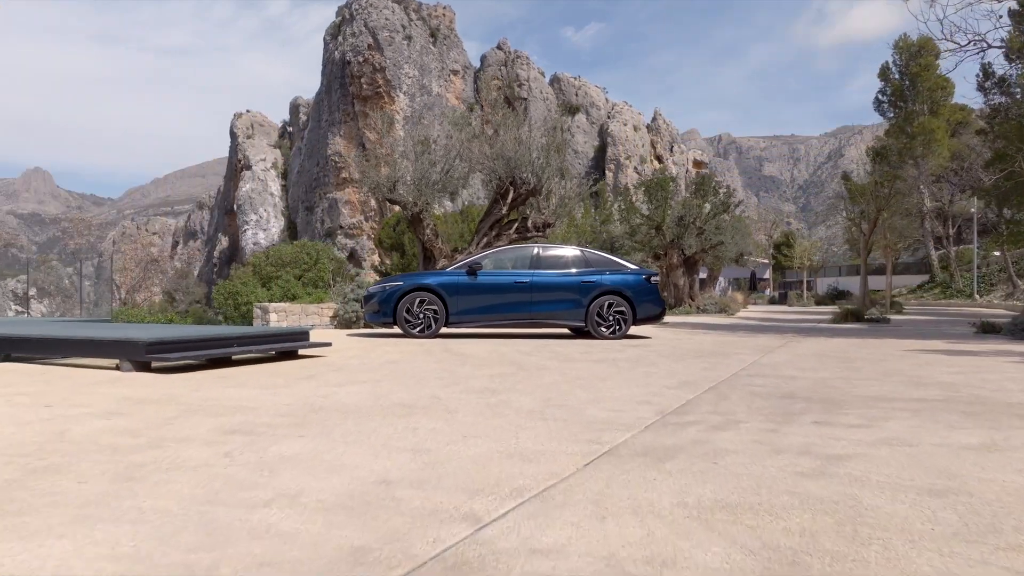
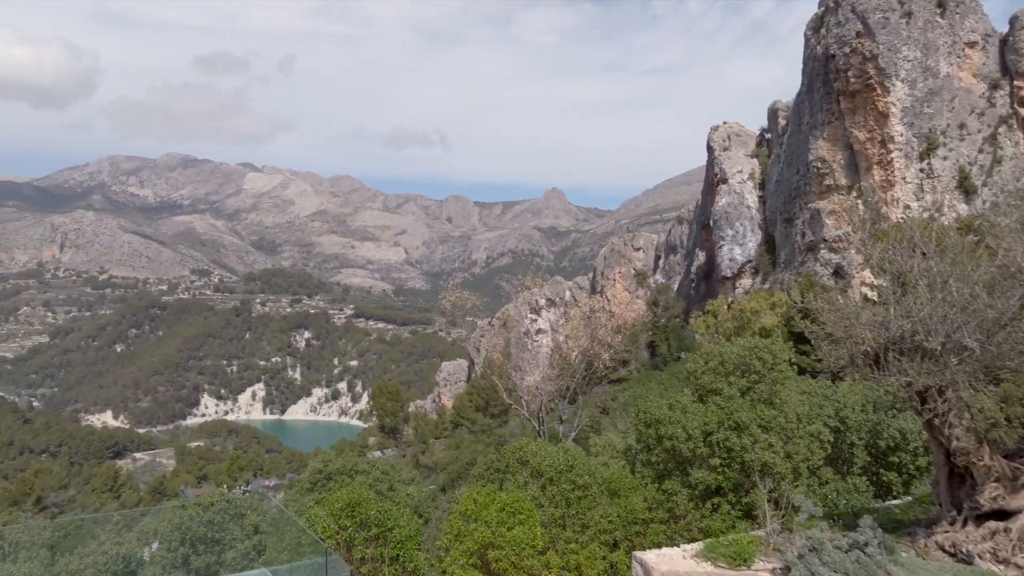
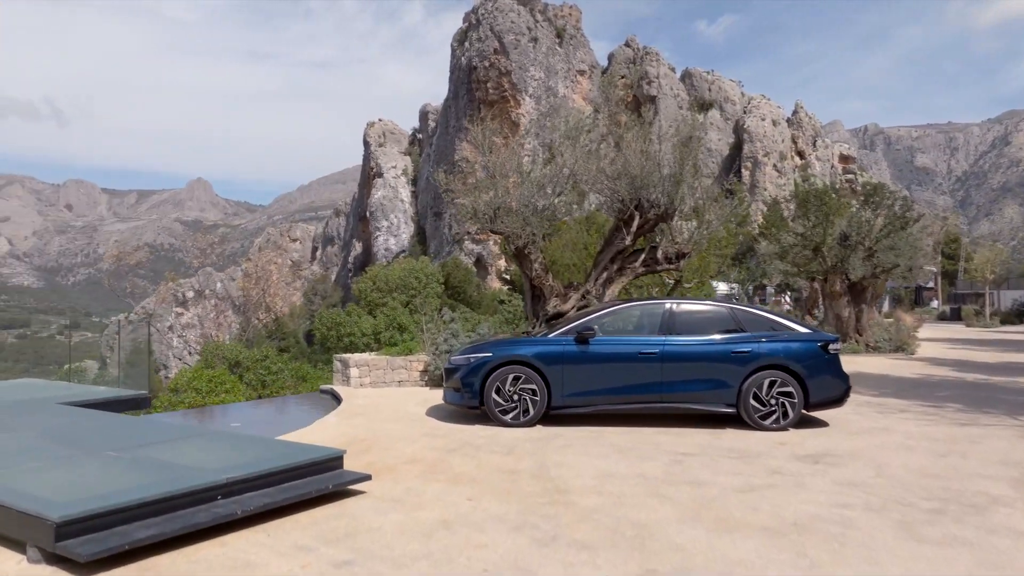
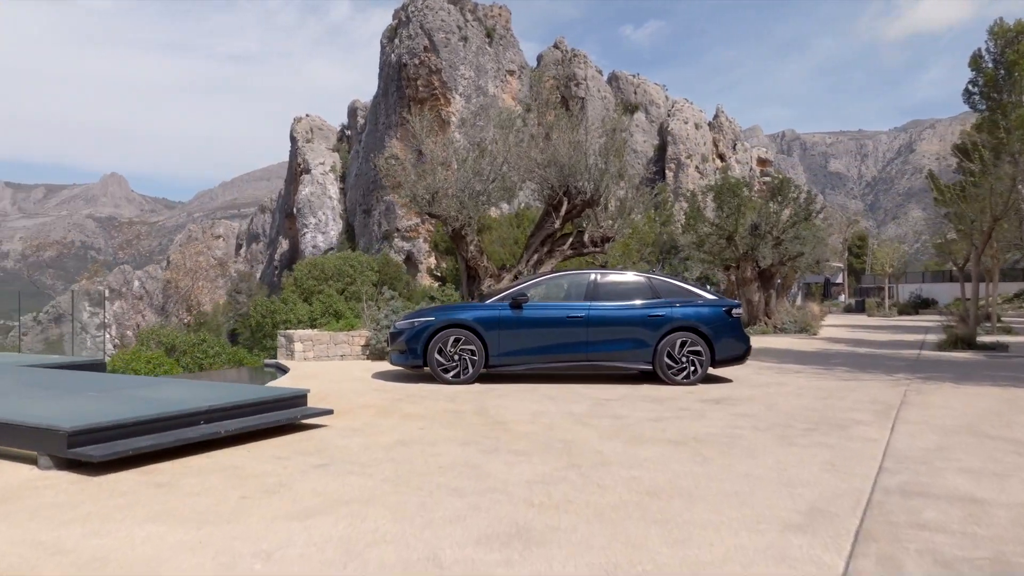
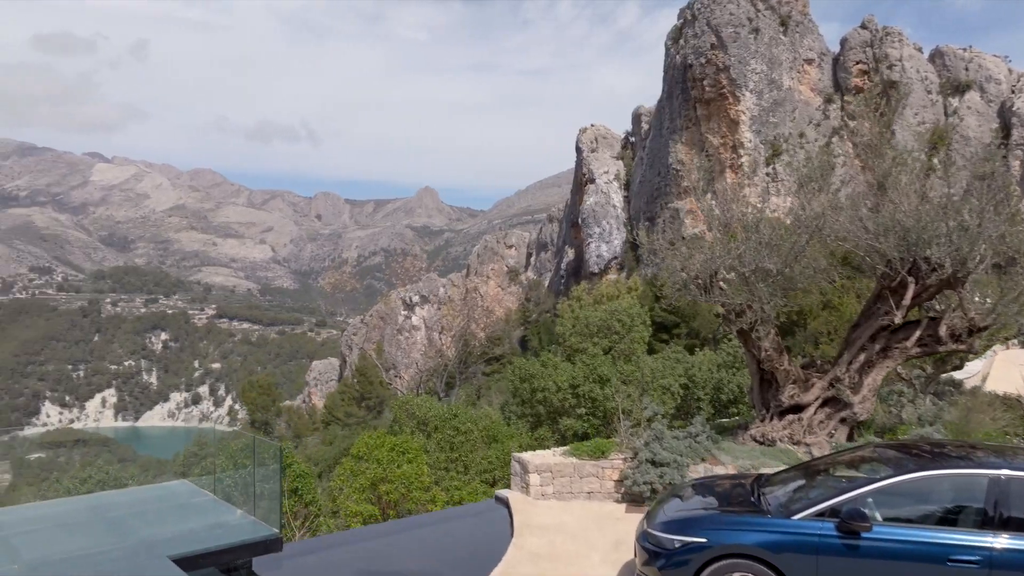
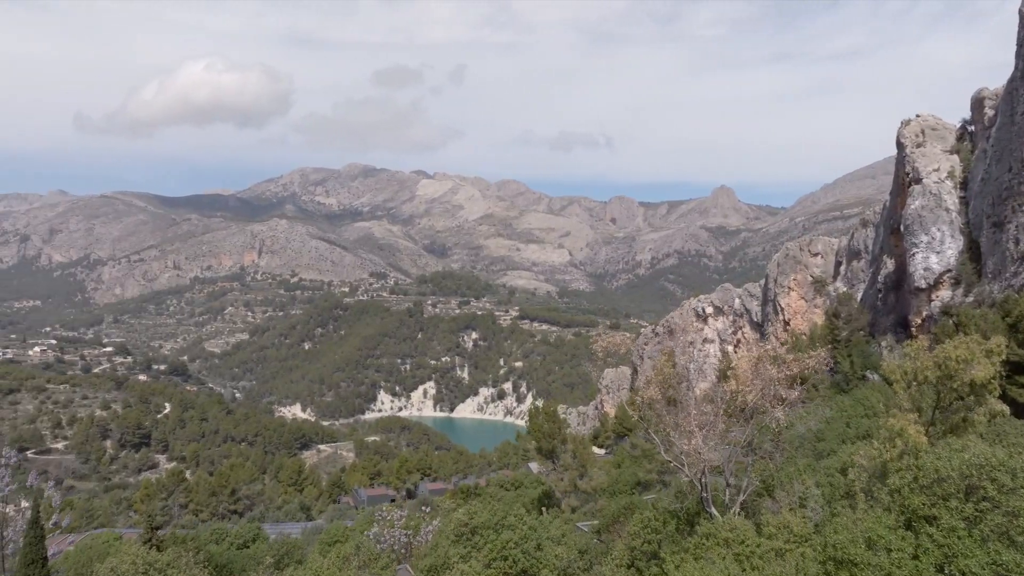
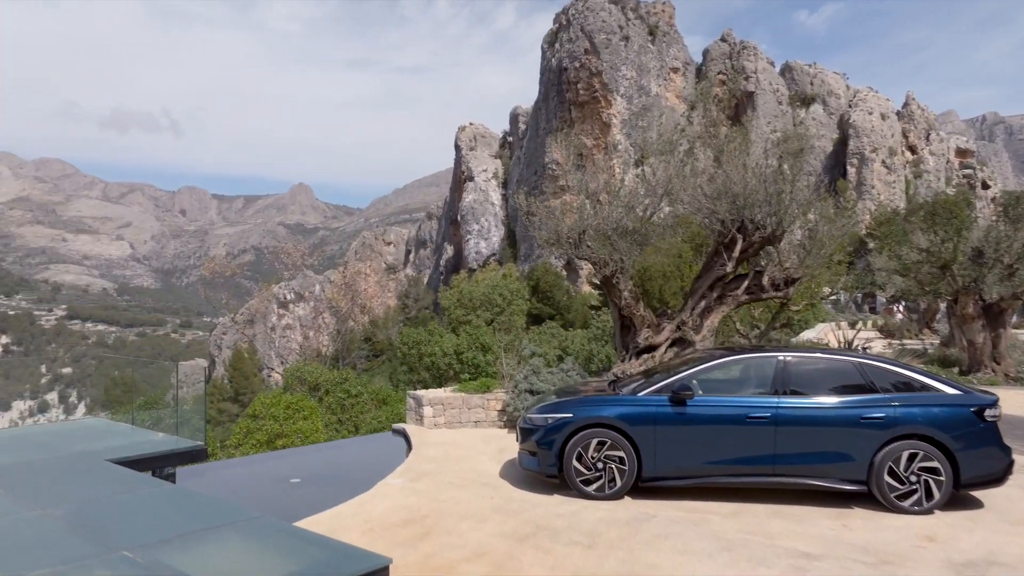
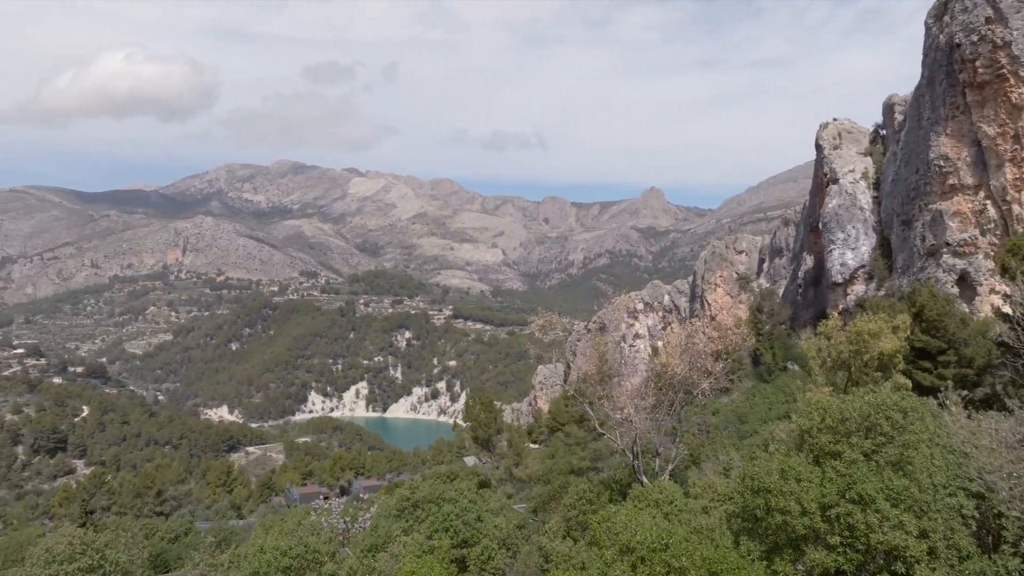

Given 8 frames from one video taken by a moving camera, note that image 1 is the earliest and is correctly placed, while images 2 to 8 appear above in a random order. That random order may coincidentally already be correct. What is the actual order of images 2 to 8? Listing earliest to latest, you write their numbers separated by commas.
4, 3, 7, 5, 2, 8, 6
